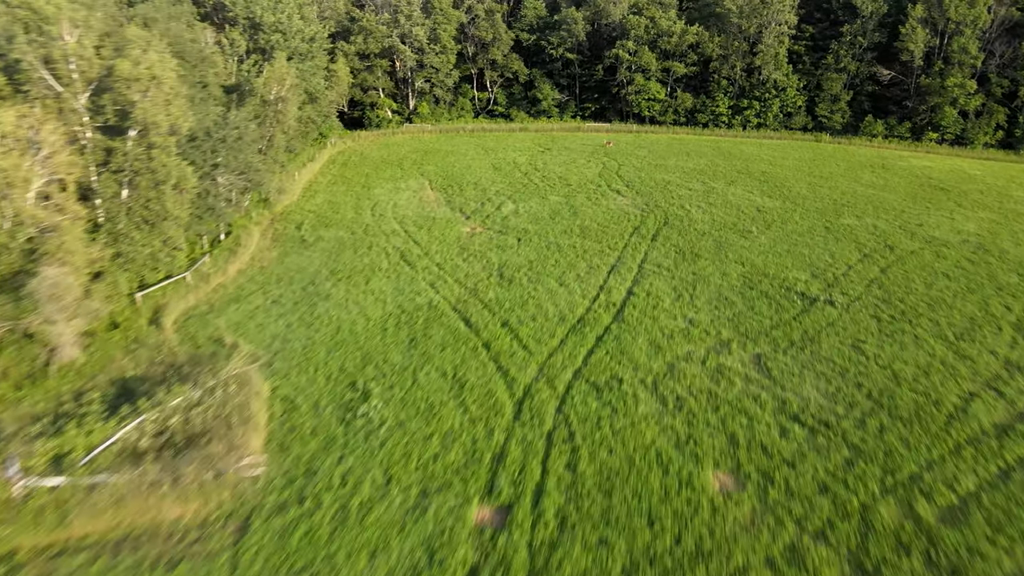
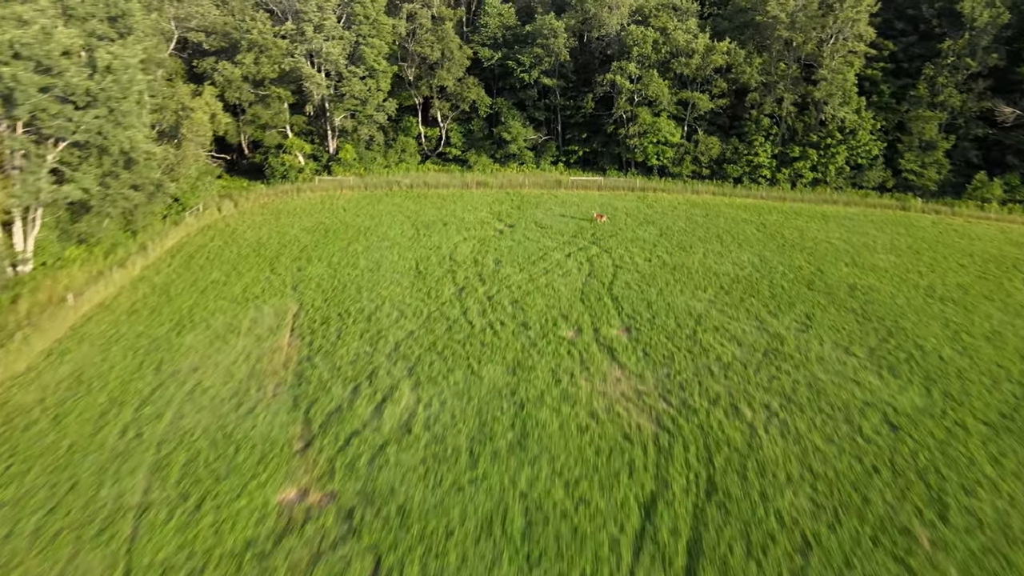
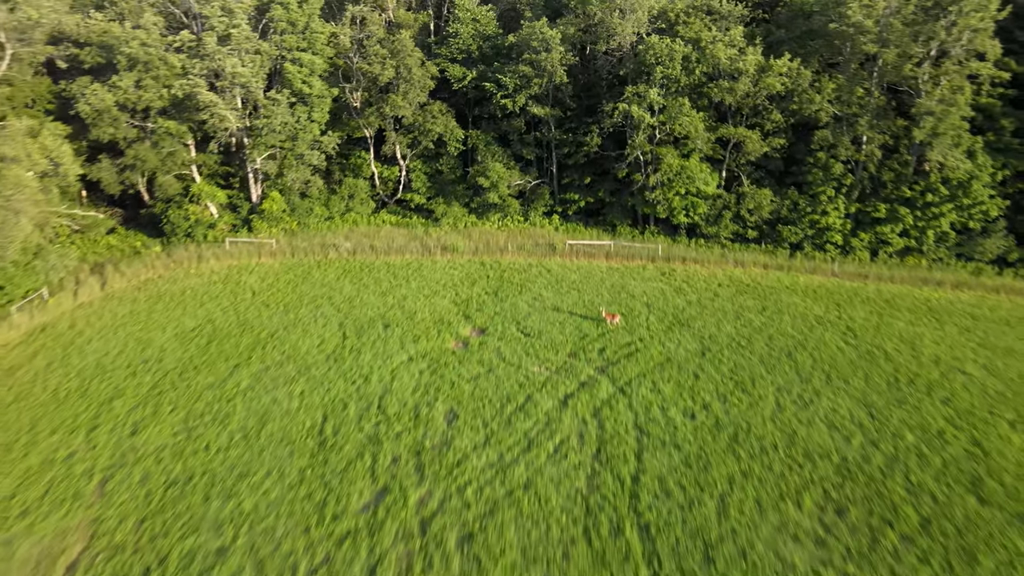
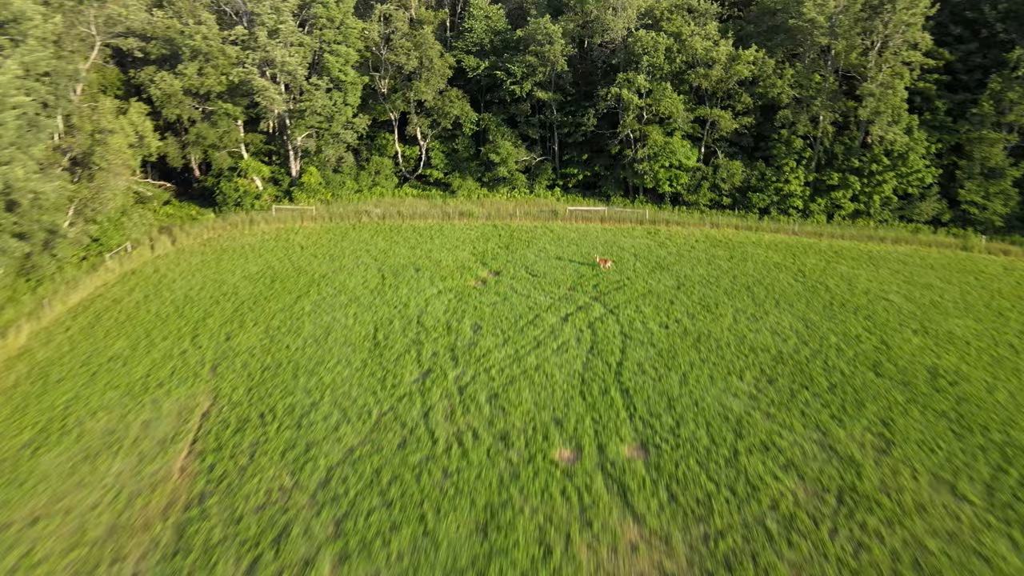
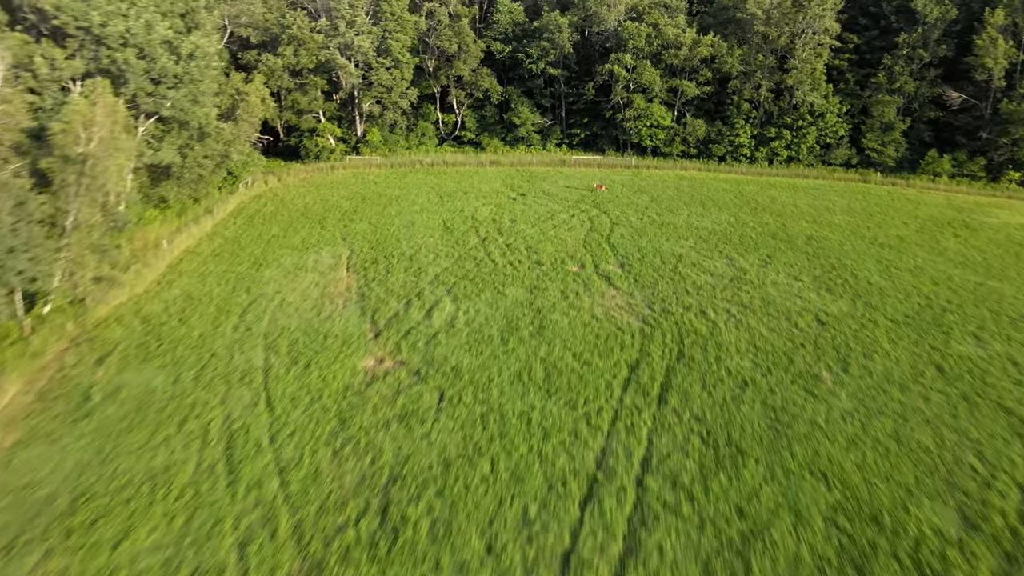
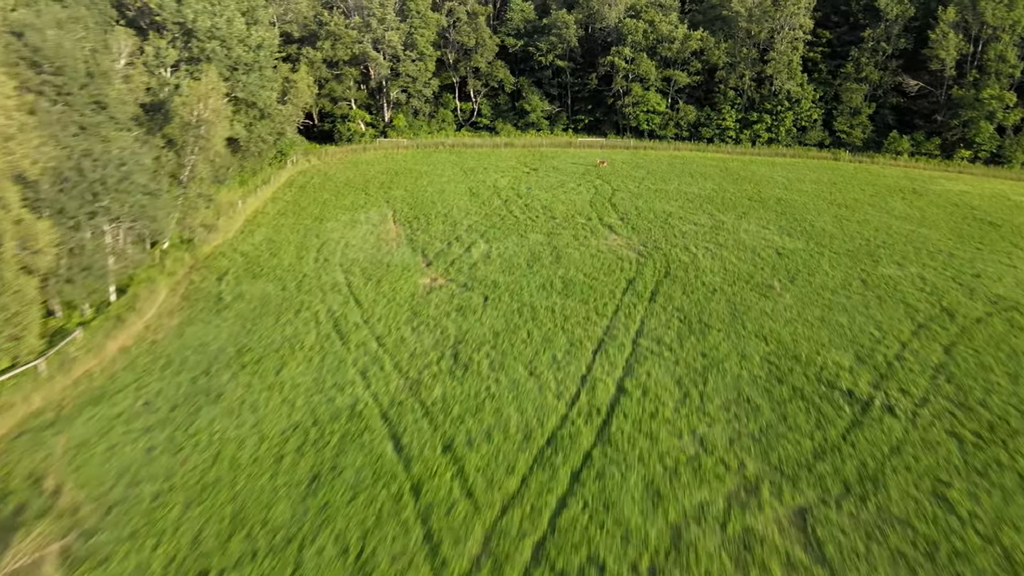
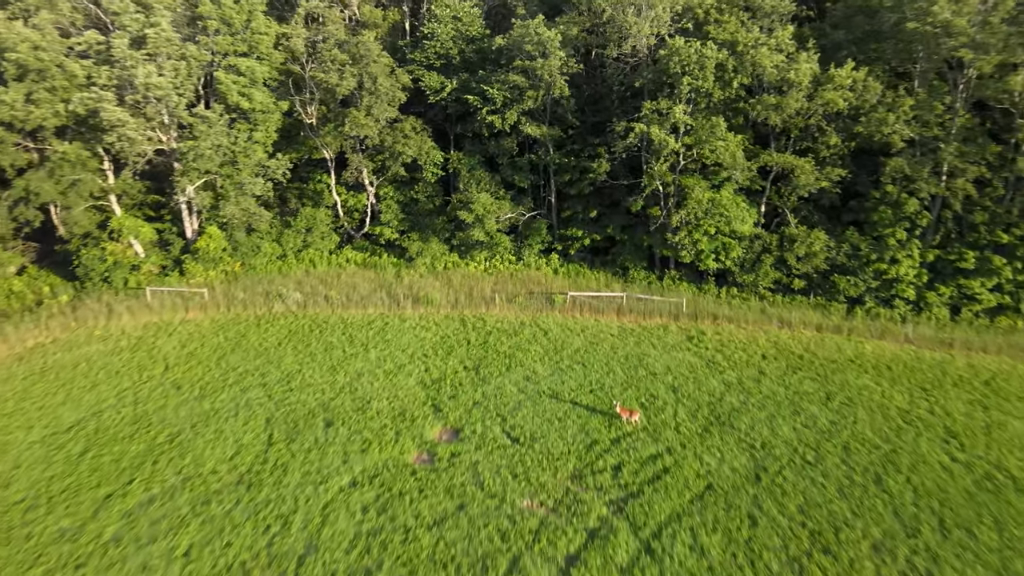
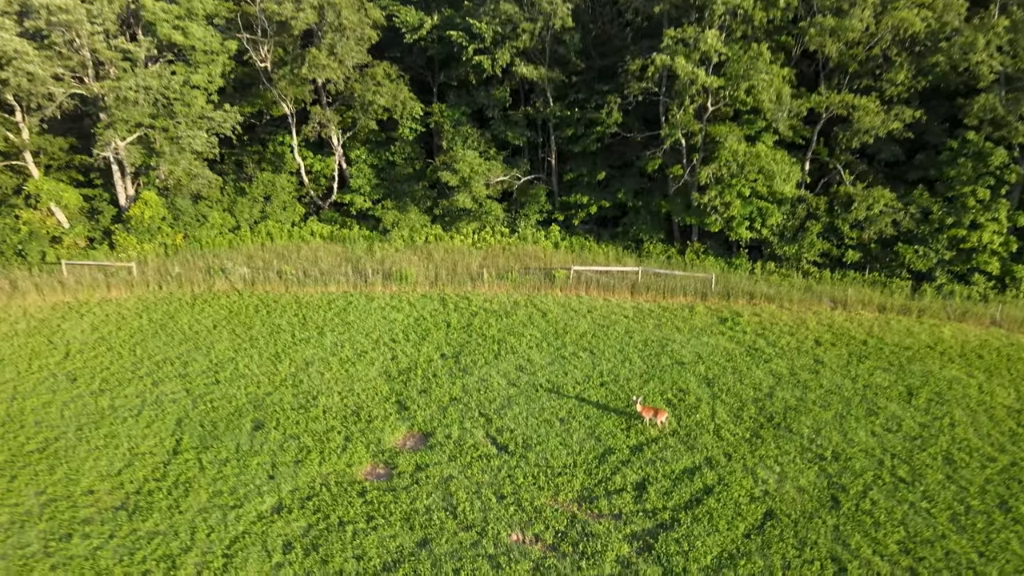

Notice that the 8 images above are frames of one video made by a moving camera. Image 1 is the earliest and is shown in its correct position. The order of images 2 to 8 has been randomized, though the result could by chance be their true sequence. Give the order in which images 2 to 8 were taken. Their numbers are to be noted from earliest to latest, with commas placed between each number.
6, 5, 2, 4, 3, 7, 8
